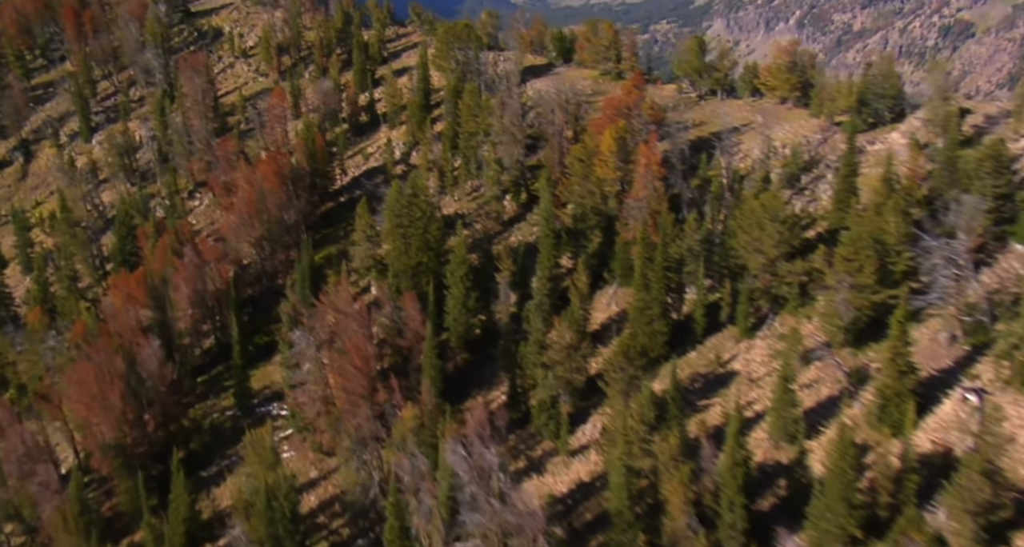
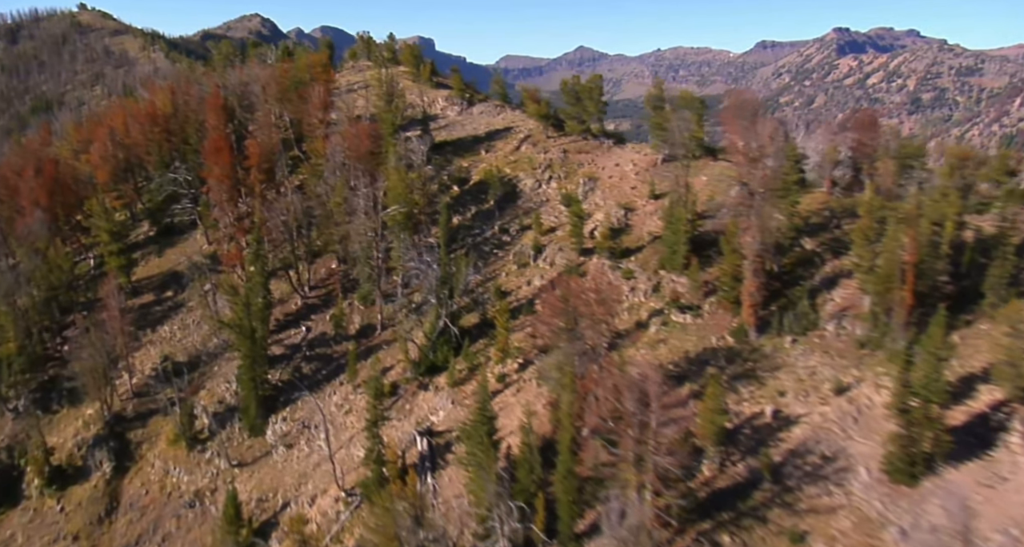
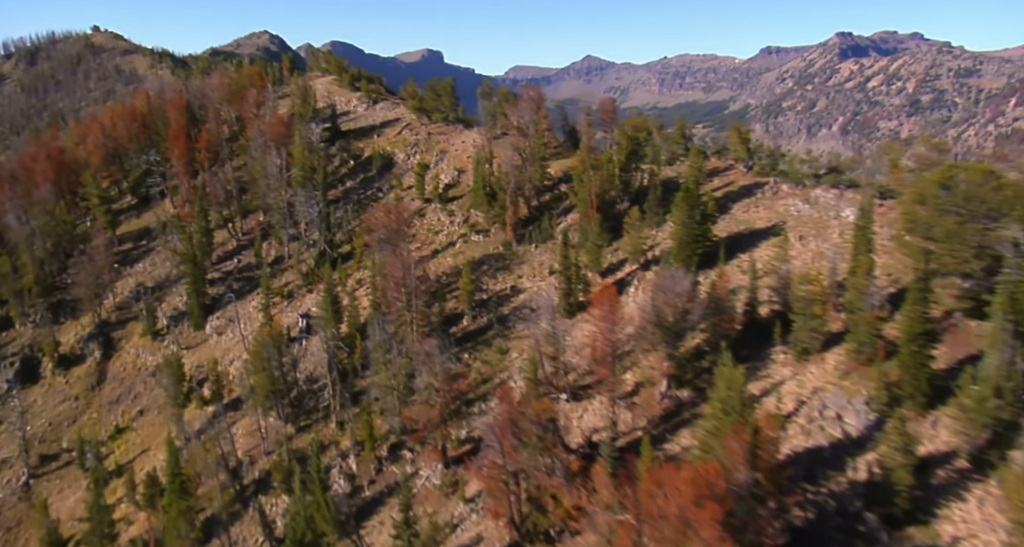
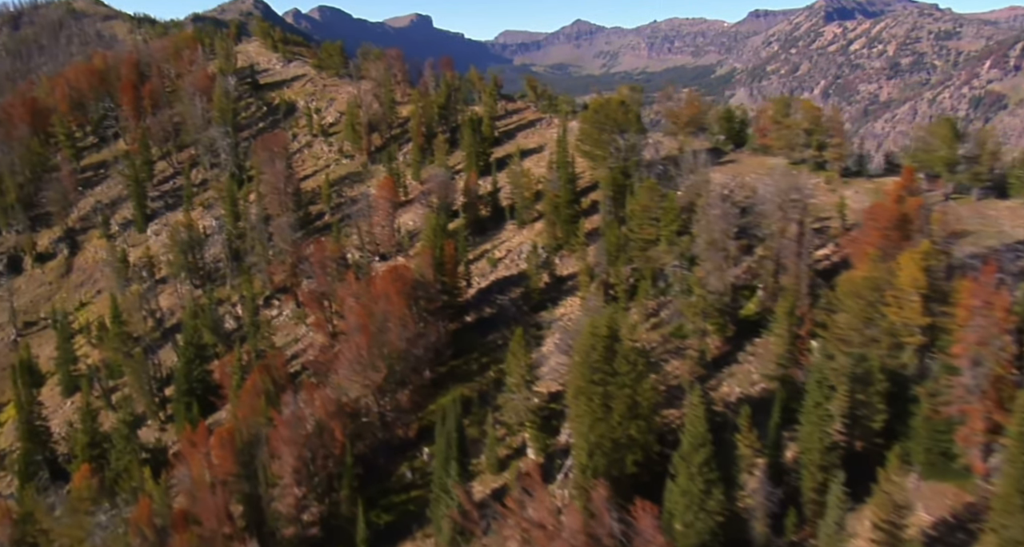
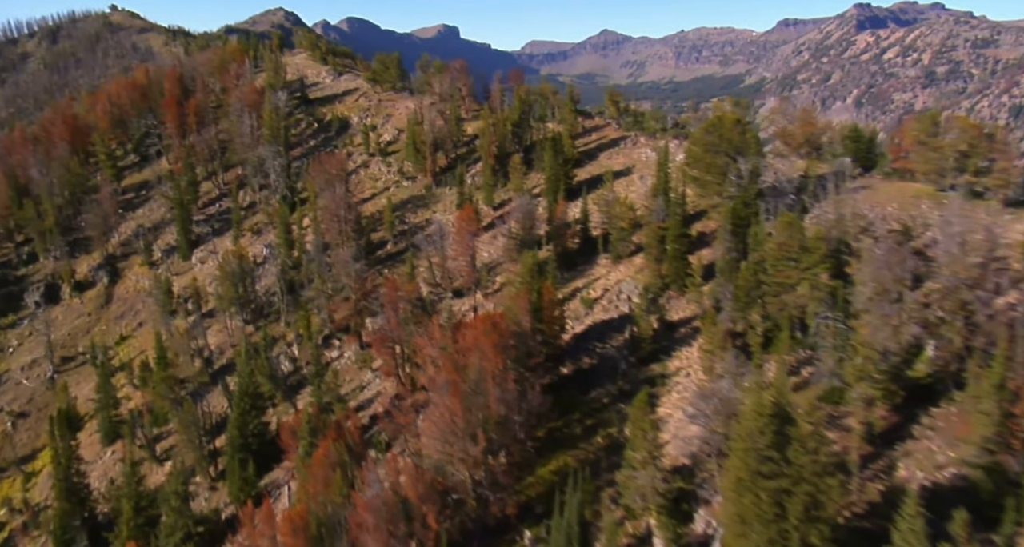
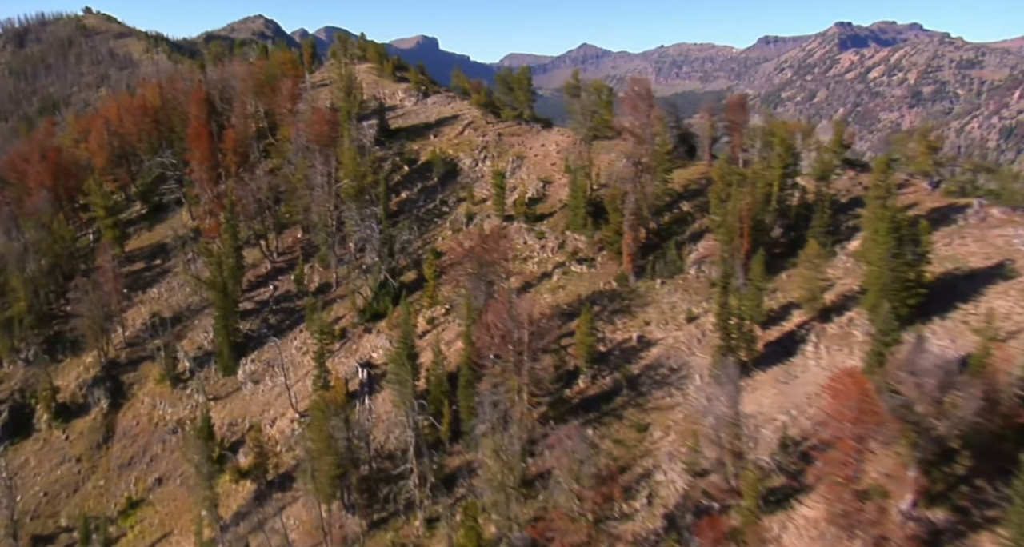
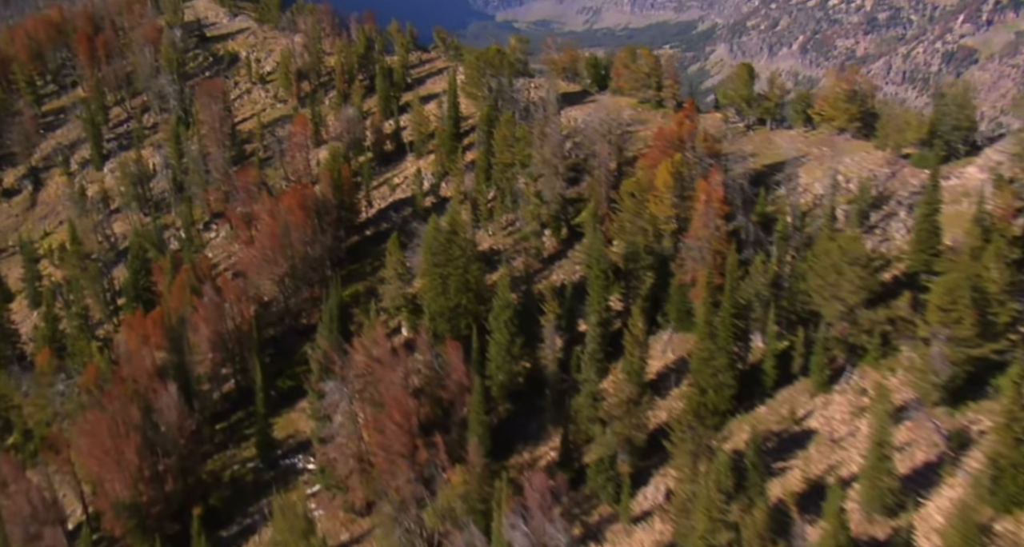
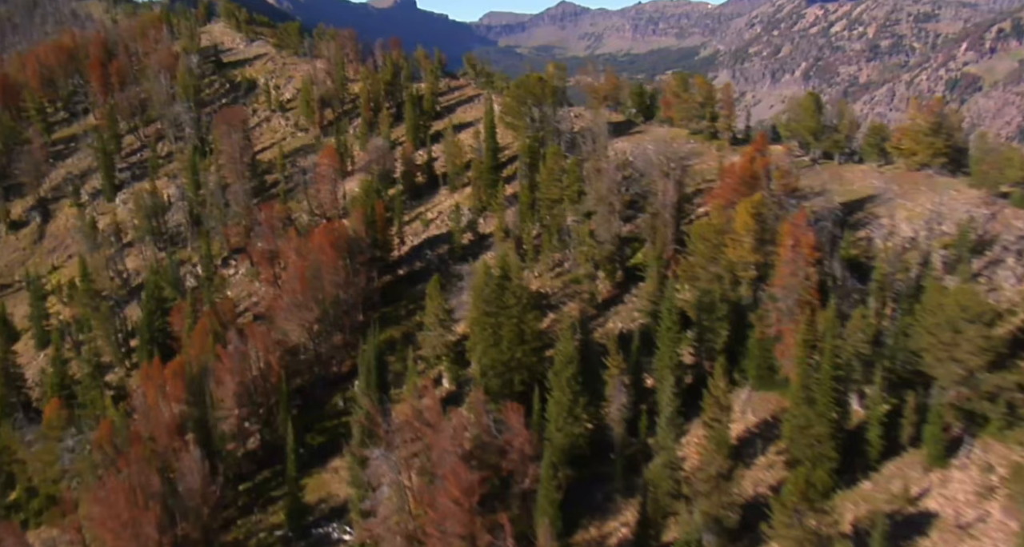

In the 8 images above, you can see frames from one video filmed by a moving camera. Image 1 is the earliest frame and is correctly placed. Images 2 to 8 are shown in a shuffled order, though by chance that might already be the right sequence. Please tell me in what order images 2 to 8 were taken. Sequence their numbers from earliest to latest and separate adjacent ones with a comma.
7, 8, 4, 5, 3, 6, 2
